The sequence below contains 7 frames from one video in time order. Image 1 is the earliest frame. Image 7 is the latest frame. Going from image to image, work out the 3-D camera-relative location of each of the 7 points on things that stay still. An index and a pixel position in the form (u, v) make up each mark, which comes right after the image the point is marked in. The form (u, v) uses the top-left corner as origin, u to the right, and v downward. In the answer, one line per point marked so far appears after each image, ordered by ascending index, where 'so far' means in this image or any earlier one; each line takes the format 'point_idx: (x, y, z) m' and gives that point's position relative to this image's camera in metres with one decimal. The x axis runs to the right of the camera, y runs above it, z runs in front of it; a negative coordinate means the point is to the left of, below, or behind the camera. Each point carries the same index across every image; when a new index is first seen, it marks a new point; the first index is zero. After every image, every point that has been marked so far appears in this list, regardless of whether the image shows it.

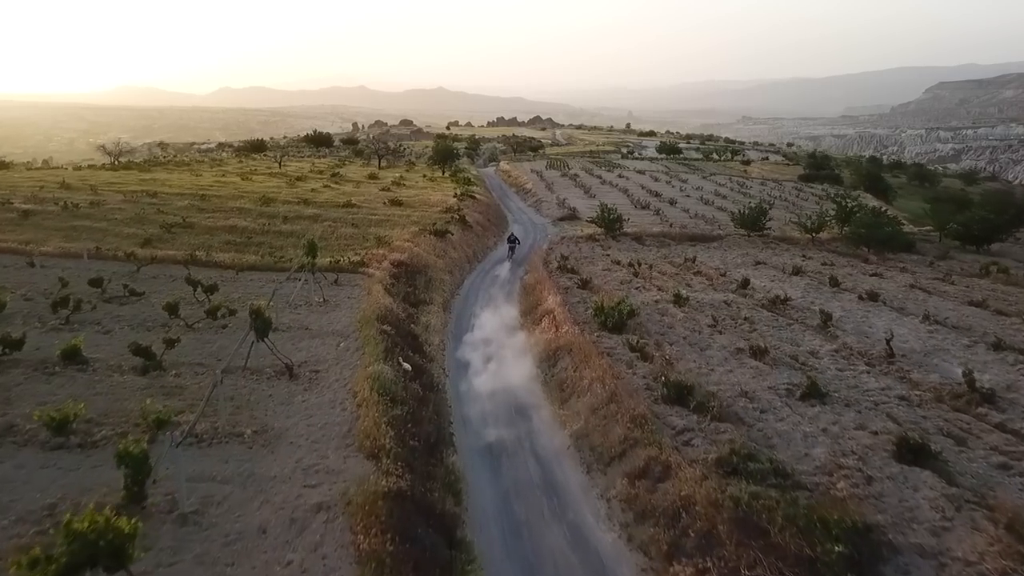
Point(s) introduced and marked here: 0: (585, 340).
0: (+1.9, -1.4, +19.7) m
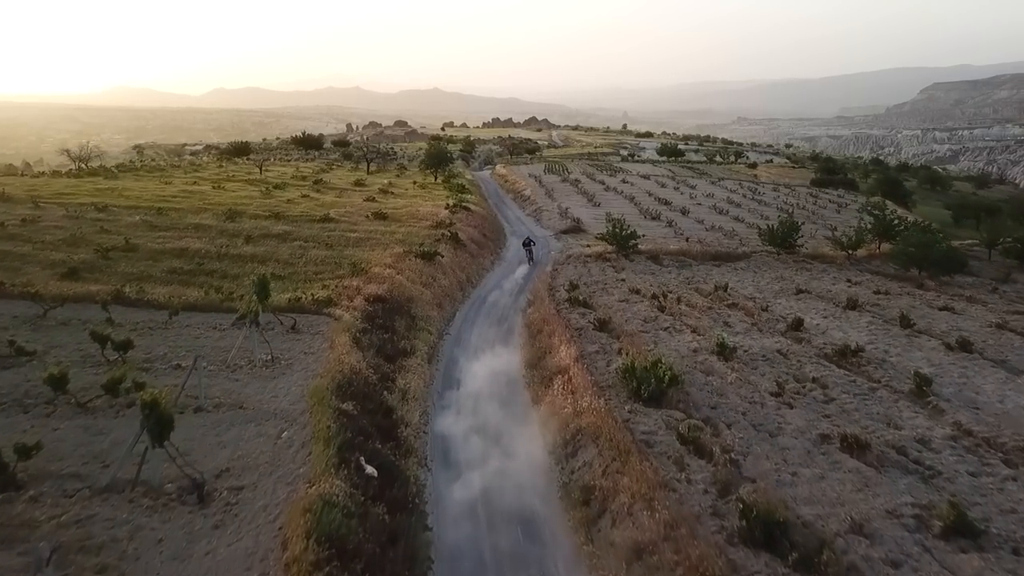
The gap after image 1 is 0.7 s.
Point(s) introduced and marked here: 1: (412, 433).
0: (+2.0, -2.6, +14.7) m
1: (-2.0, -2.9, +15.4) m
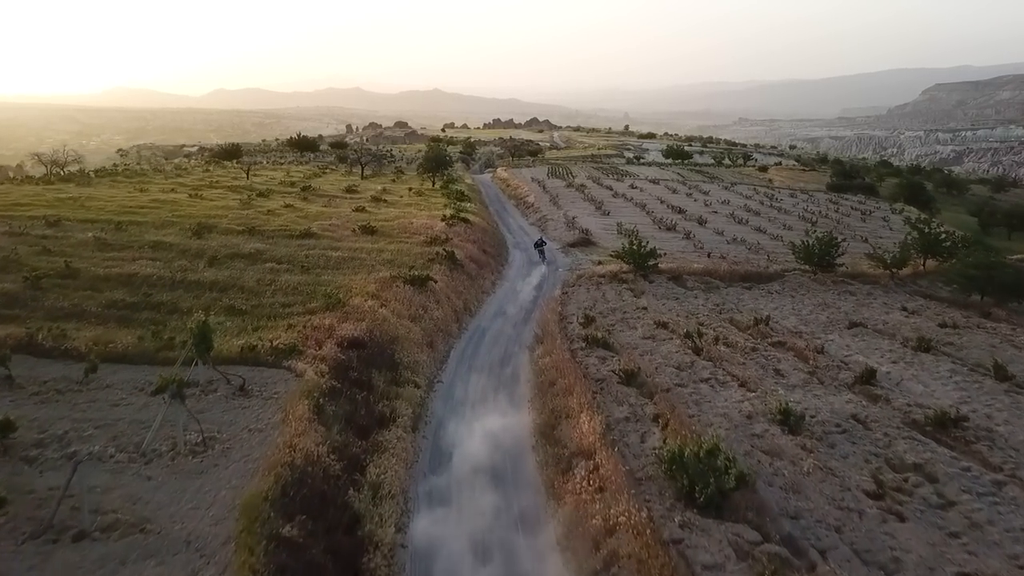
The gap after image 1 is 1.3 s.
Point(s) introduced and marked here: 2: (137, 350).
0: (+2.1, -3.7, +10.5) m
1: (-1.9, -4.0, +11.2) m
2: (-8.5, -1.4, +17.3) m
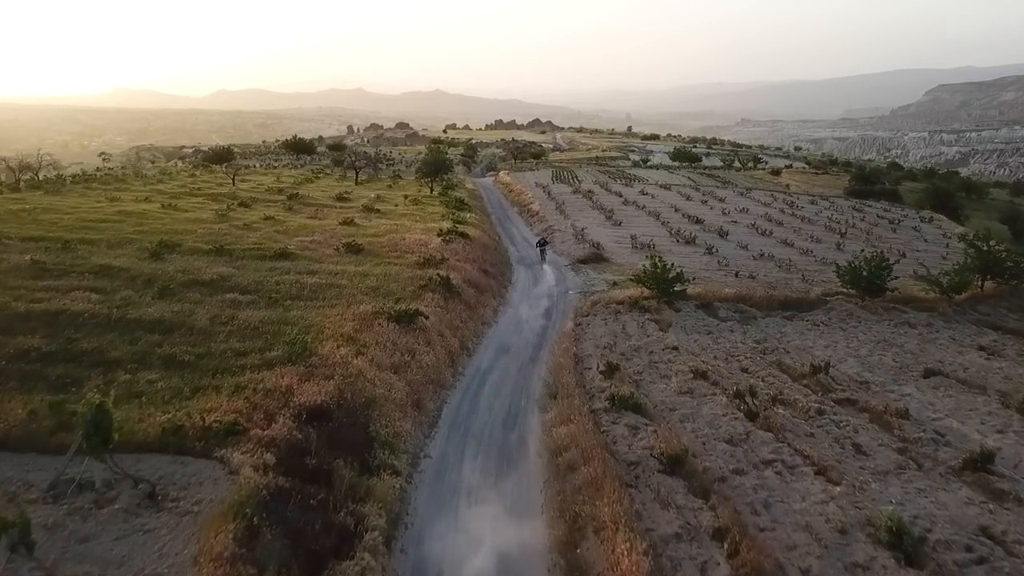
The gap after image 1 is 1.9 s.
0: (+2.2, -4.7, +6.3) m
1: (-1.8, -5.0, +6.9) m
2: (-8.4, -2.5, +13.1) m
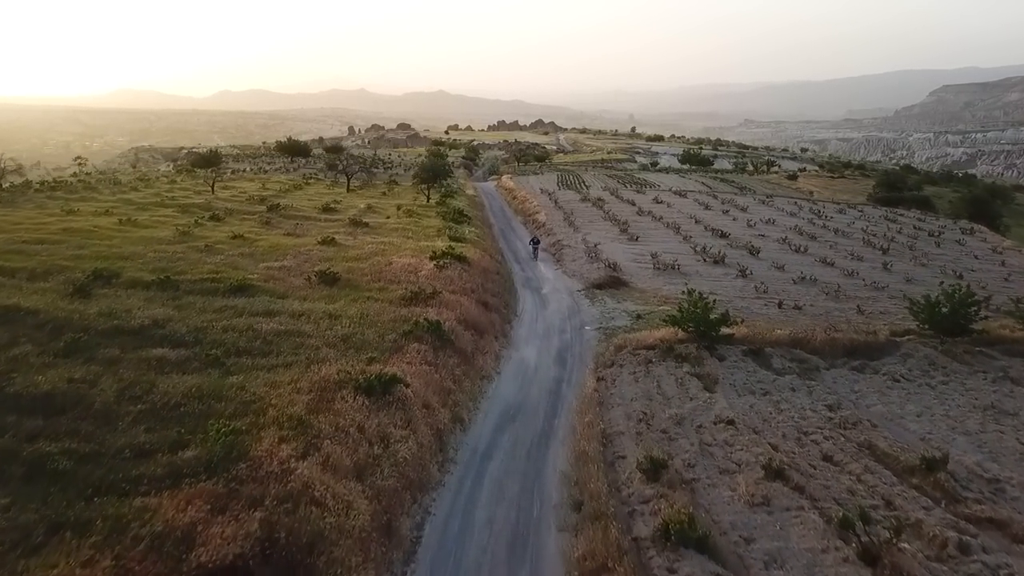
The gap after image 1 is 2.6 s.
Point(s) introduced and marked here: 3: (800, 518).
0: (+2.3, -6.0, +1.1) m
1: (-1.7, -6.3, +1.8) m
2: (-8.3, -3.7, +8.0) m
3: (+4.9, -3.8, +12.9) m
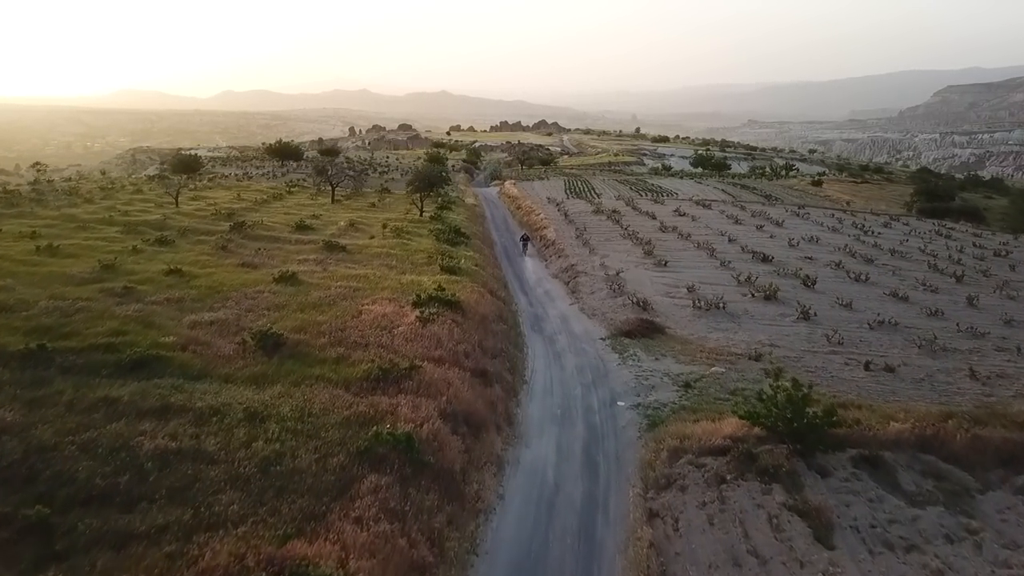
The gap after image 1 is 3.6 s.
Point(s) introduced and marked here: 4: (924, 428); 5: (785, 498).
0: (+2.4, -7.7, -6.0) m
1: (-1.6, -8.0, -5.3) m
2: (-8.1, -5.4, +1.0) m
3: (+5.0, -5.5, +5.9) m
4: (+9.1, -3.2, +16.9) m
5: (+5.1, -4.0, +14.6) m
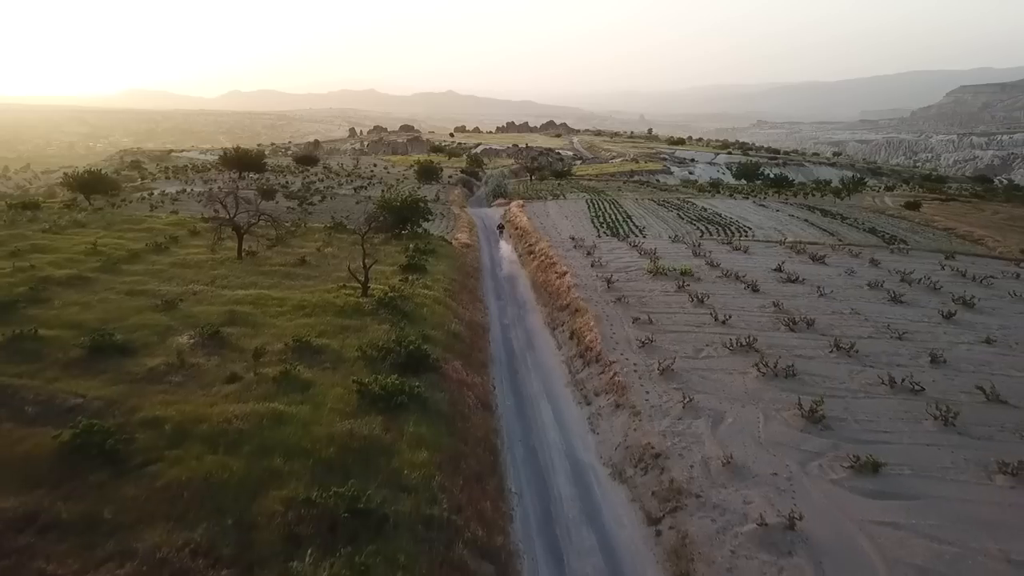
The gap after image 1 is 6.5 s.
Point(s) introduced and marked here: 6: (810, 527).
0: (+2.3, -12.8, -27.3) m
1: (-1.7, -13.0, -26.6) m
2: (-8.2, -10.5, -20.3) m
3: (+5.0, -10.6, -15.5) m
4: (+9.2, -8.3, -4.5) m
5: (+5.2, -9.1, -6.8) m
6: (+5.6, -4.5, +14.4) m
